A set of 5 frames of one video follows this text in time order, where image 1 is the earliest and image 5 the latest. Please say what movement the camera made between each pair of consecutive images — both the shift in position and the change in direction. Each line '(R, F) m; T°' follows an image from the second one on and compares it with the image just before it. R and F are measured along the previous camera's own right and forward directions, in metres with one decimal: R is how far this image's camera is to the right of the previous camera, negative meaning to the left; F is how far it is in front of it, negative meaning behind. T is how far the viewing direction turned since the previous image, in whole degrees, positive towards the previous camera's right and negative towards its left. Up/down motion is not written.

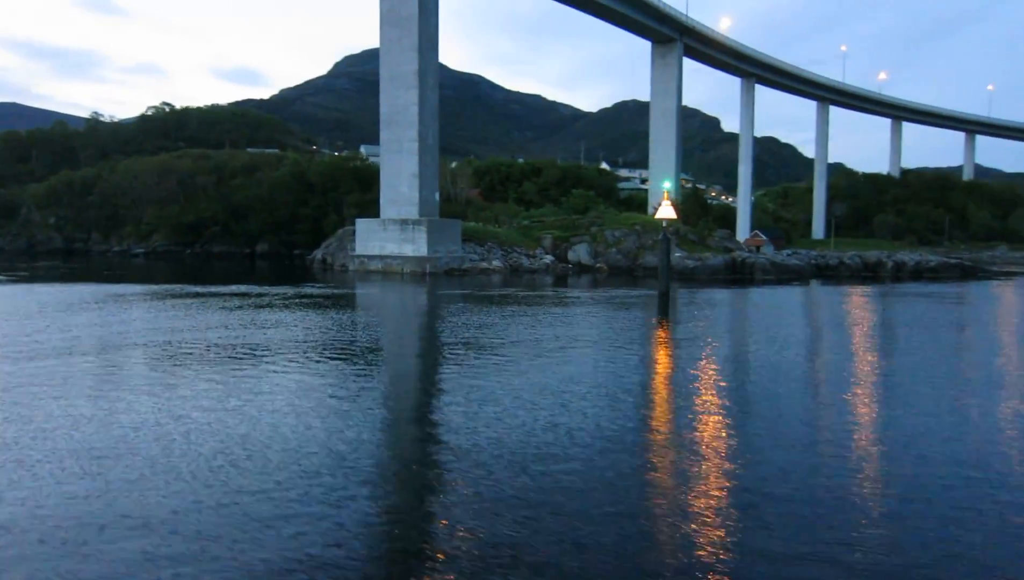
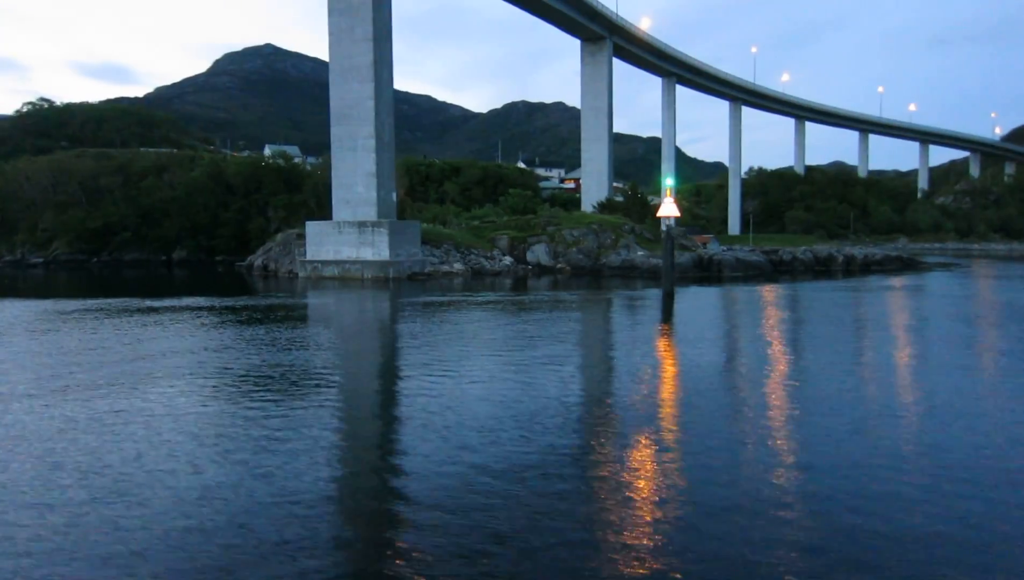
(-2.1, +1.4) m; +8°
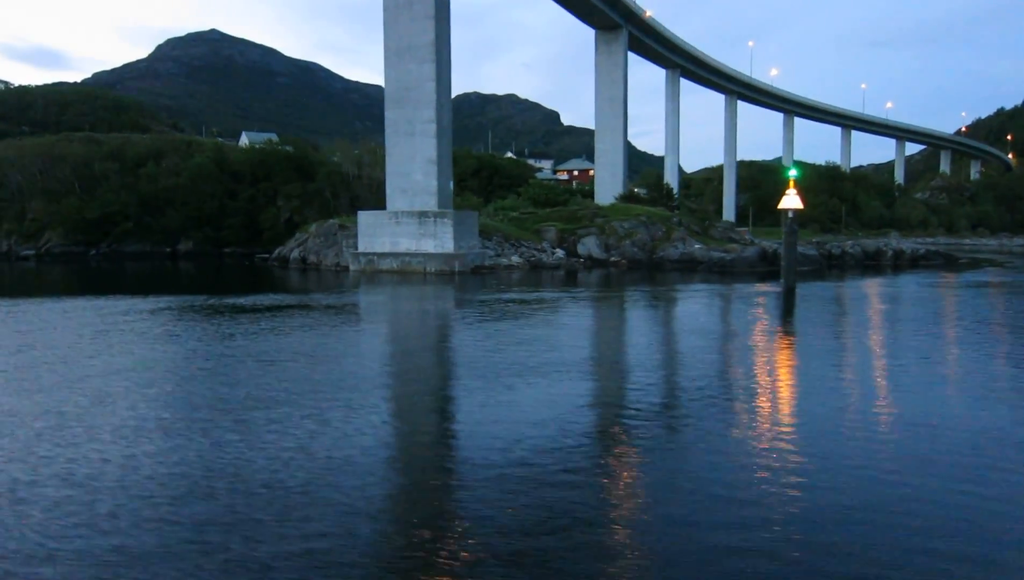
(-3.1, +1.4) m; +4°
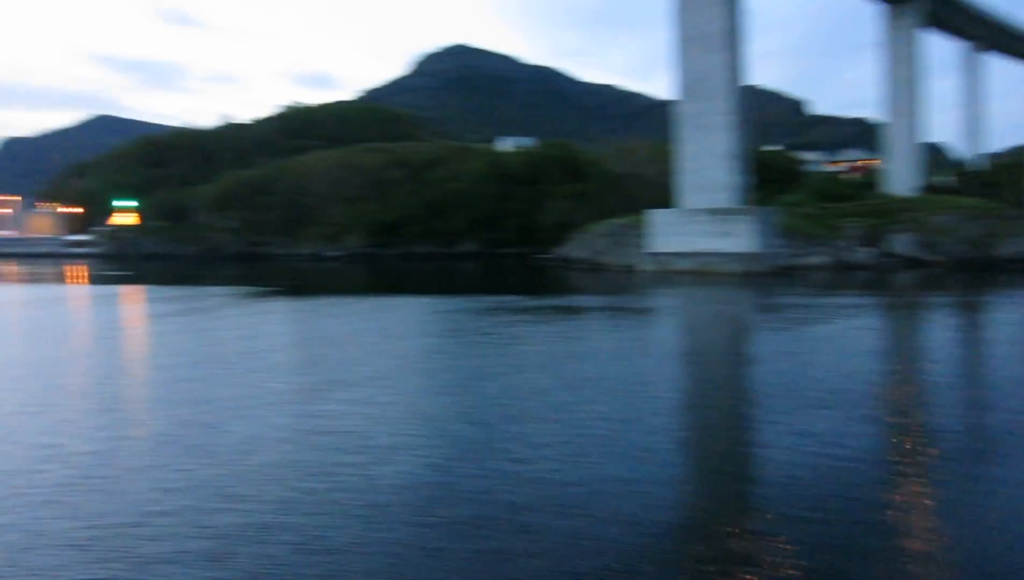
(-1.5, +0.6) m; -16°
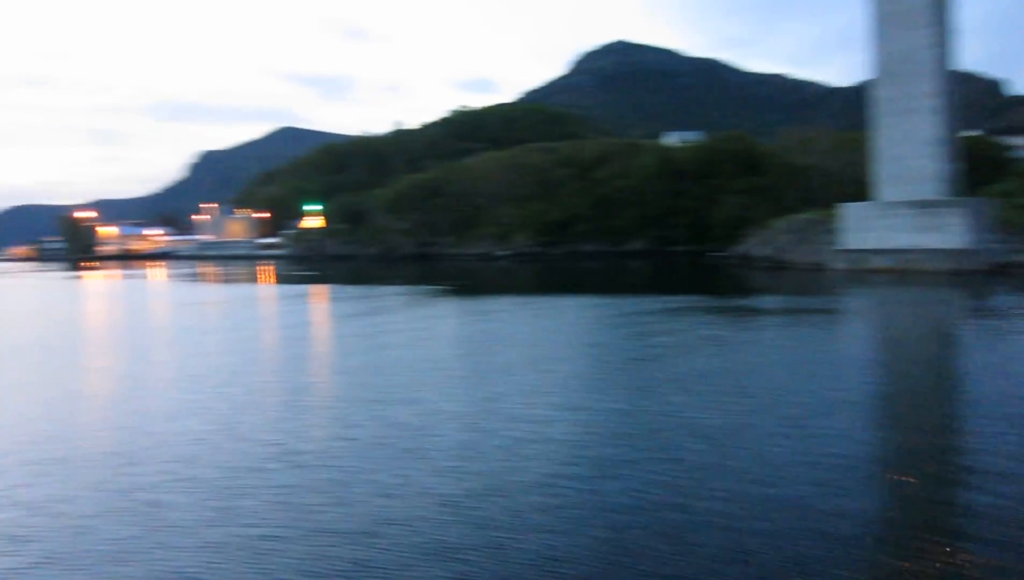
(-0.4, +0.3) m; -11°
